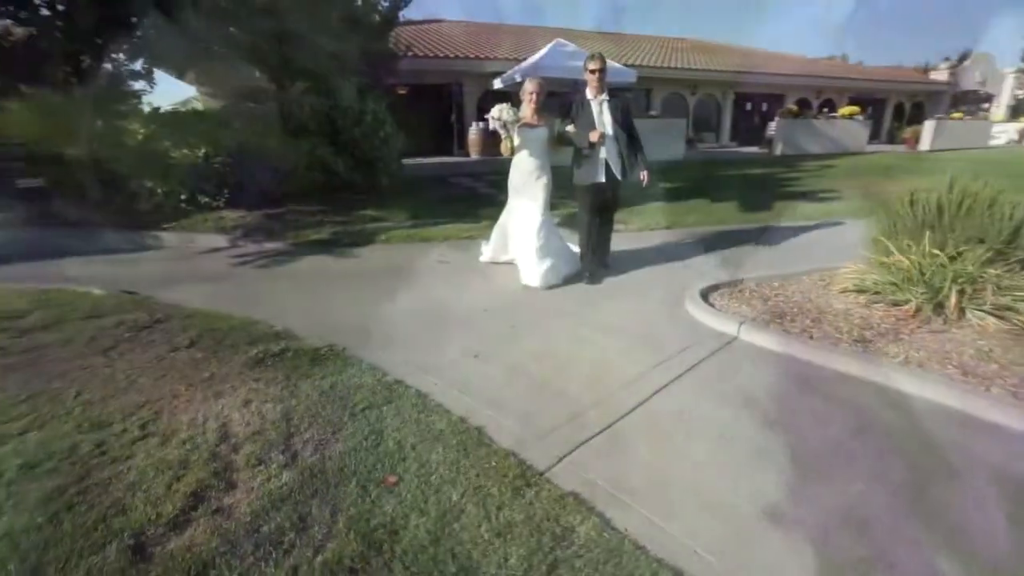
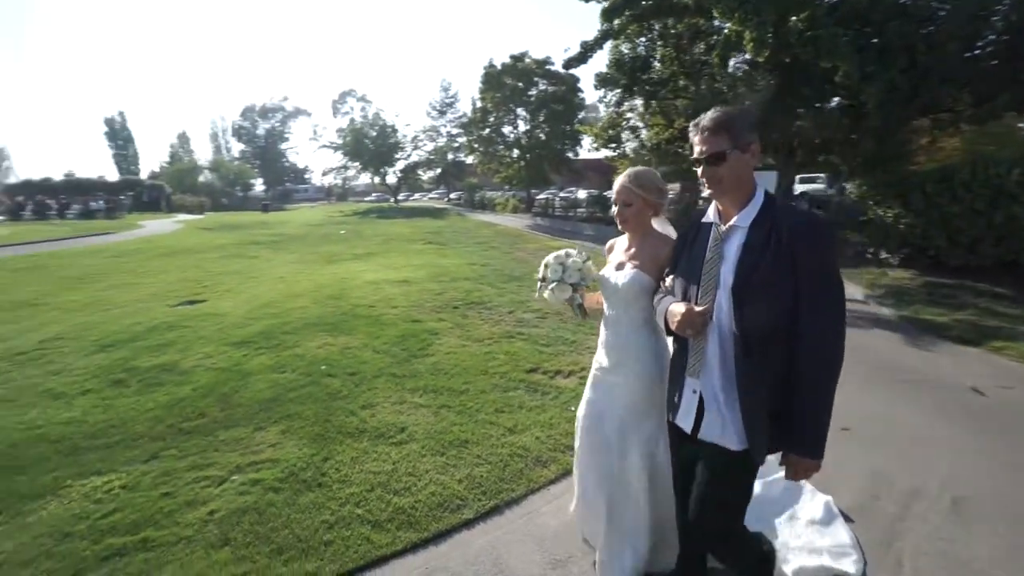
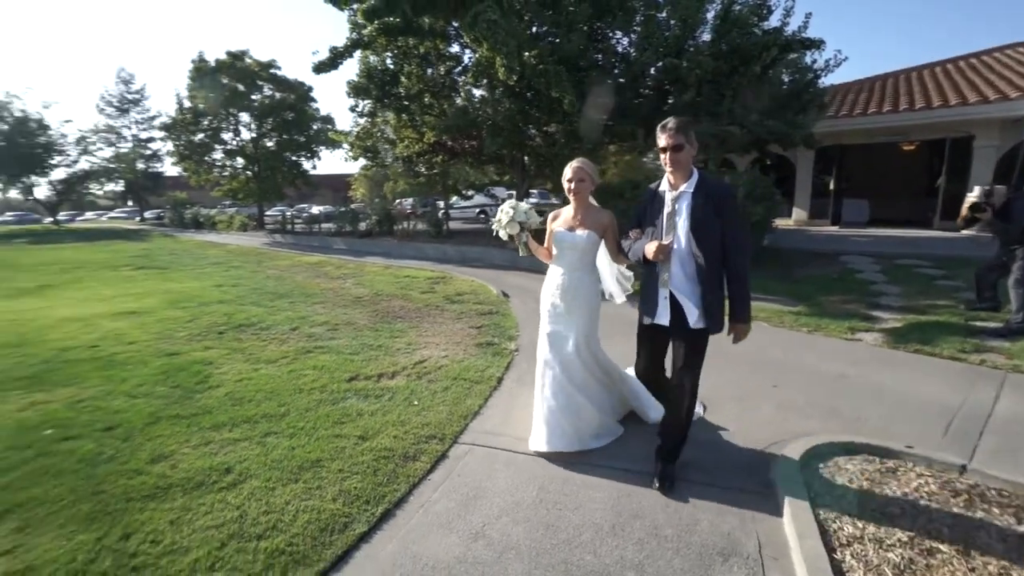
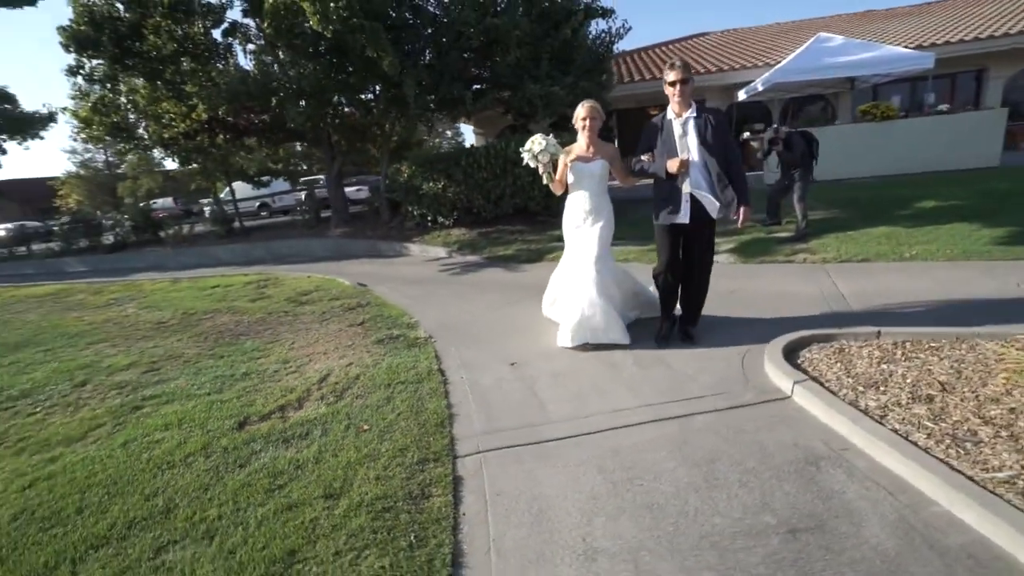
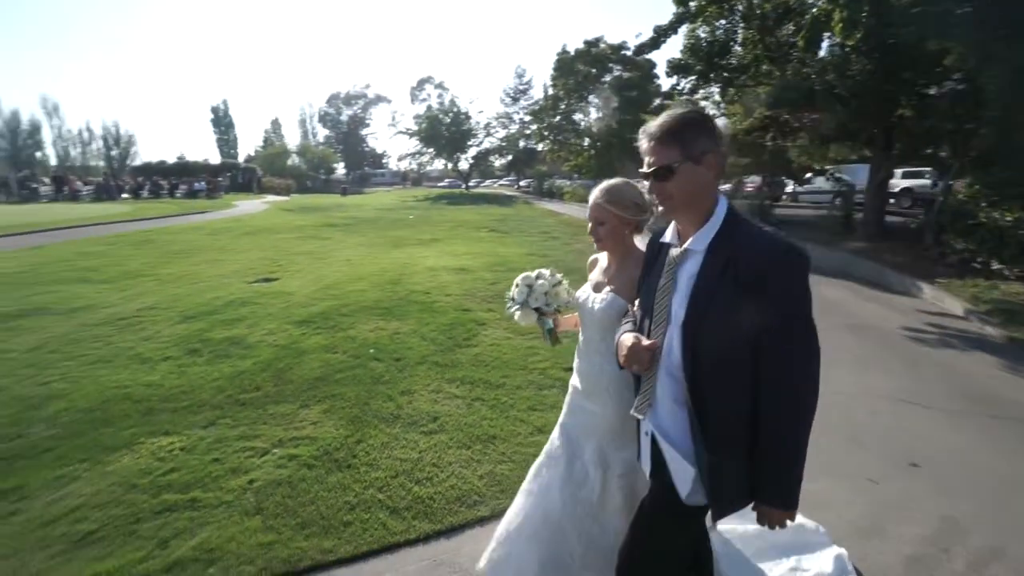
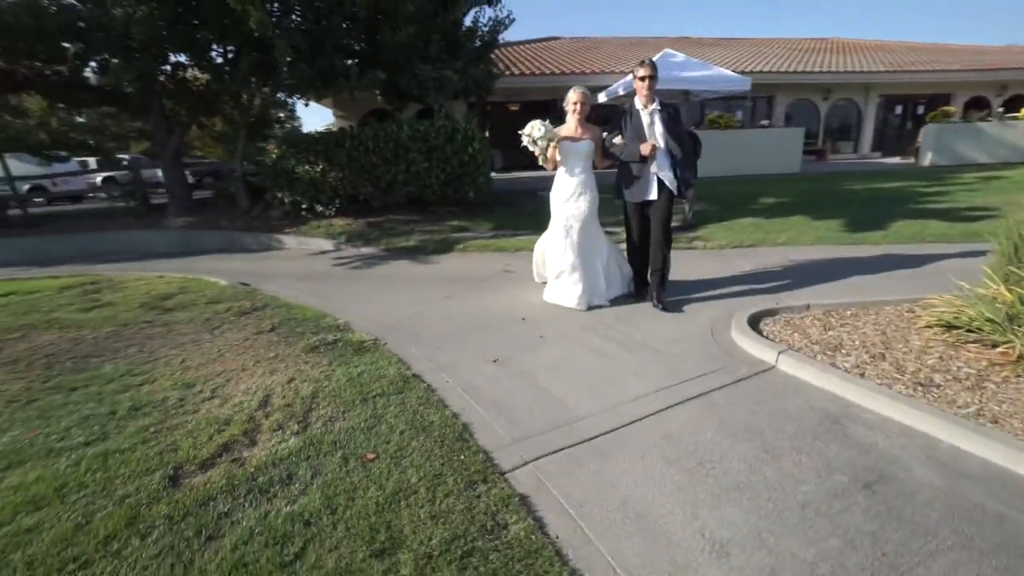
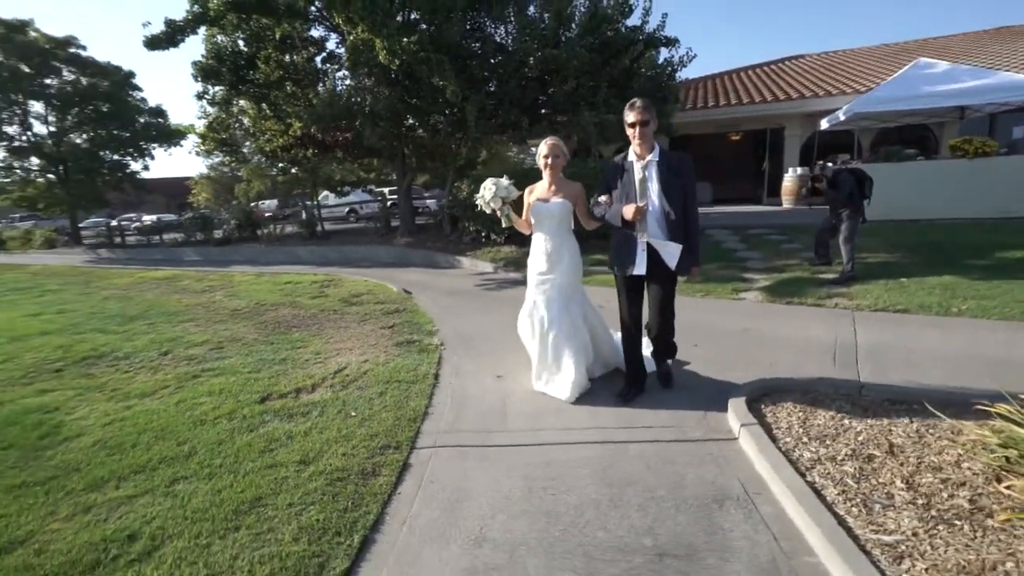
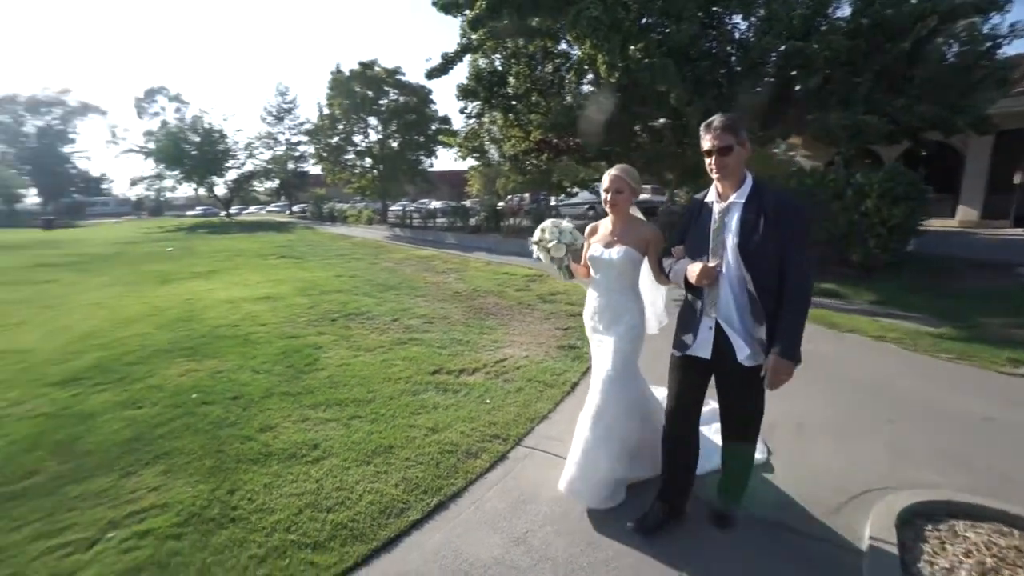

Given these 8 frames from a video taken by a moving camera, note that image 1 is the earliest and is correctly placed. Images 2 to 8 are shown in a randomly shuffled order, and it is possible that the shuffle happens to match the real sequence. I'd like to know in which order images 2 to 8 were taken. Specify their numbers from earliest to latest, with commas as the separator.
6, 4, 7, 3, 8, 2, 5
